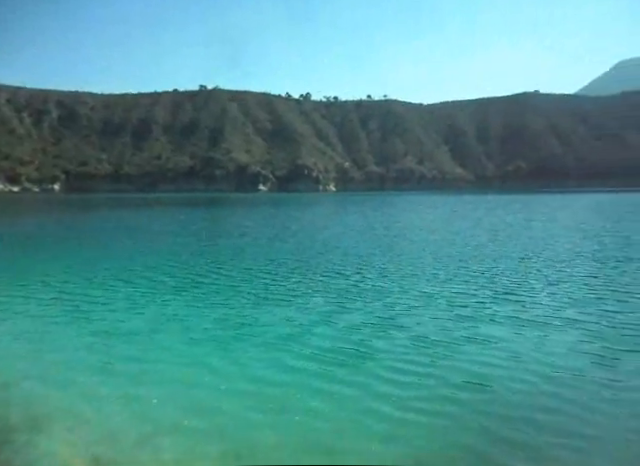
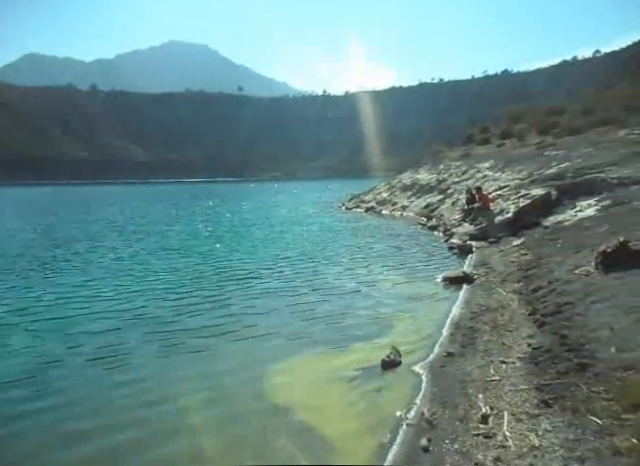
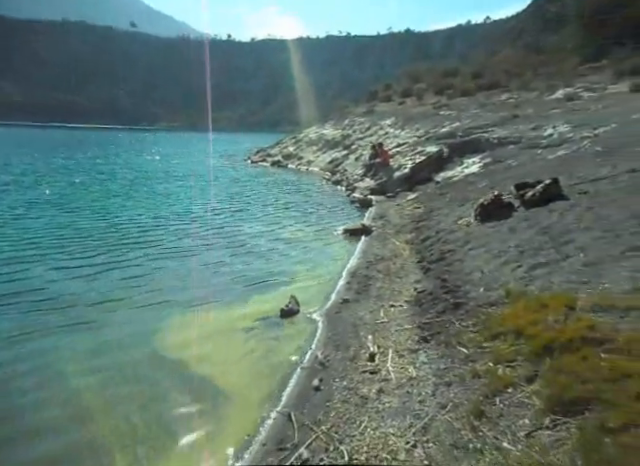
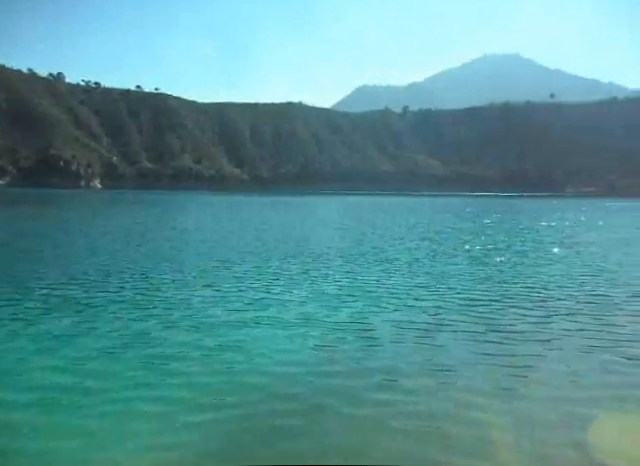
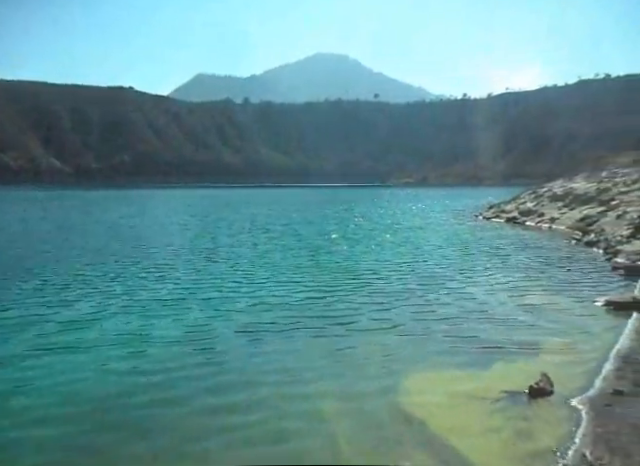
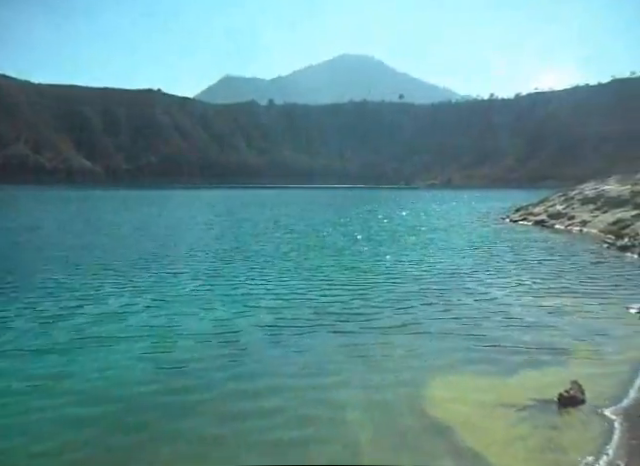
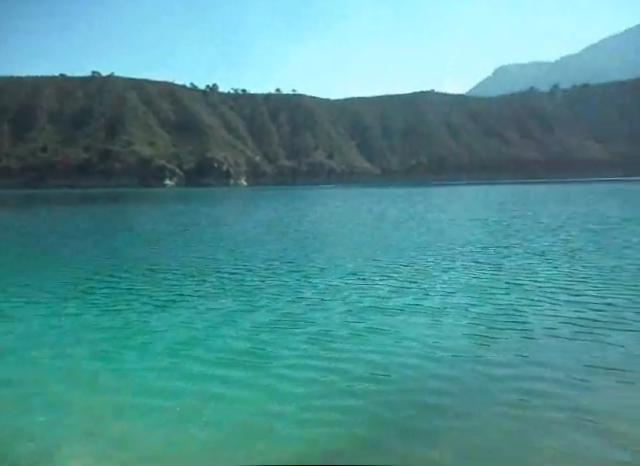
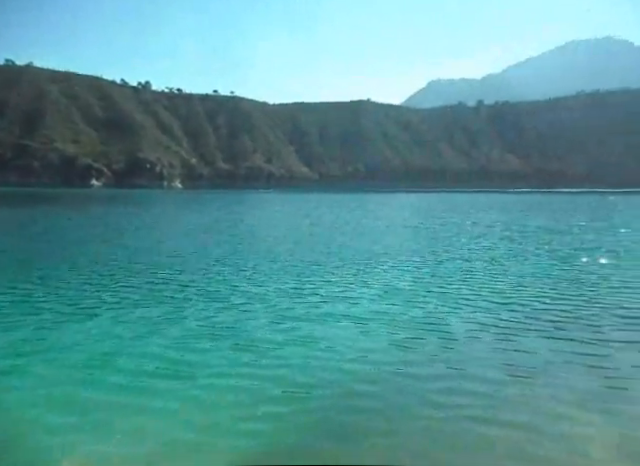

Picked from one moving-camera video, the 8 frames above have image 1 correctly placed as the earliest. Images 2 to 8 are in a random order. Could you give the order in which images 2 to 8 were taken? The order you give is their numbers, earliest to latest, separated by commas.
7, 8, 4, 6, 5, 2, 3
